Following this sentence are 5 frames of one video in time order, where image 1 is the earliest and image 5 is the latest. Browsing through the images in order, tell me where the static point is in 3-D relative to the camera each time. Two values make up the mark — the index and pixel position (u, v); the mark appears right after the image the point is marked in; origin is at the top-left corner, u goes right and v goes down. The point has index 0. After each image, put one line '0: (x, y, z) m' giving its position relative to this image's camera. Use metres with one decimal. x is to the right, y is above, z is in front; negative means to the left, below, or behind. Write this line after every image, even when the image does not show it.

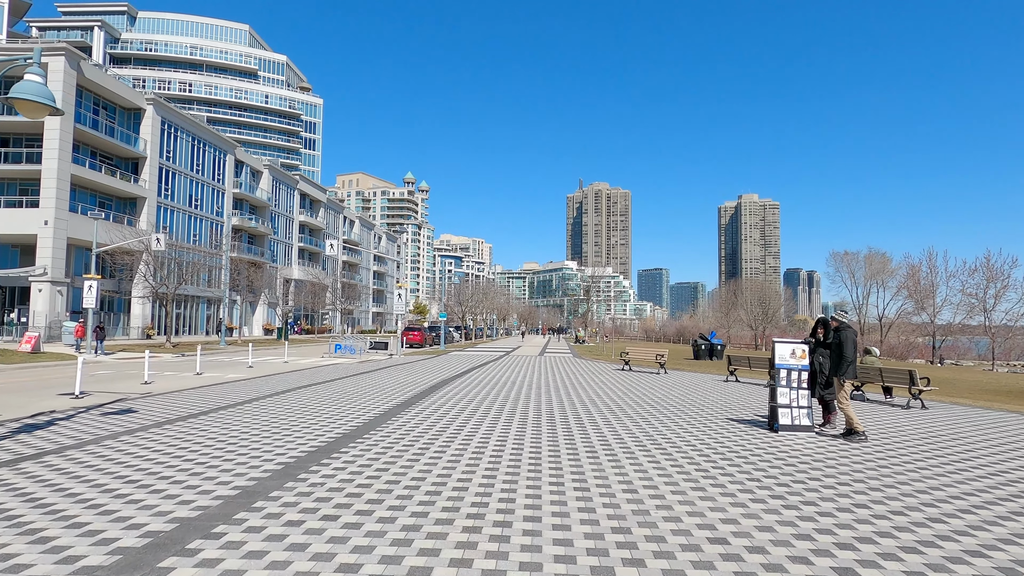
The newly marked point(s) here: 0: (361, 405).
0: (-4.3, -3.3, +16.7) m
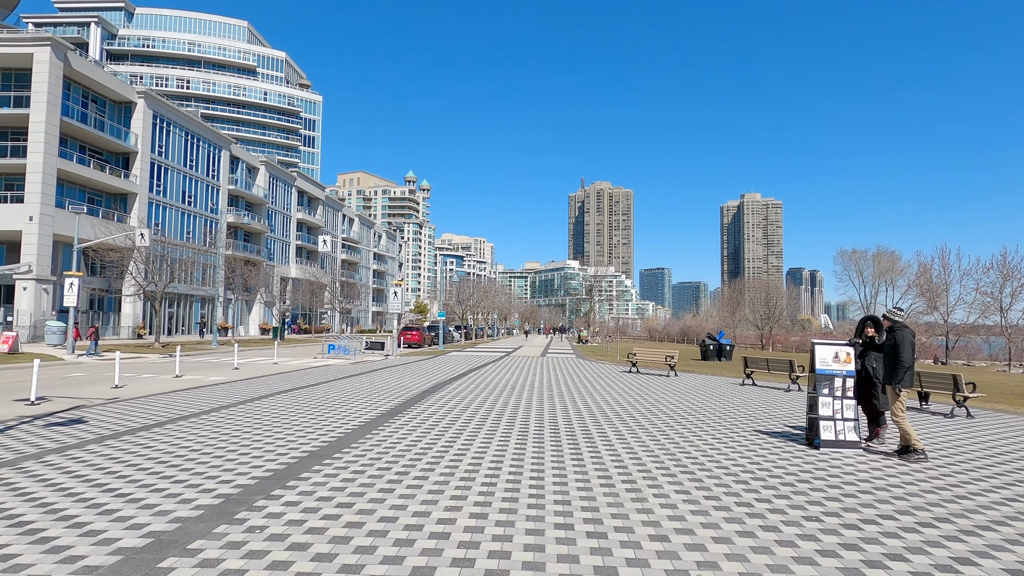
0: (-4.3, -3.2, +15.7) m
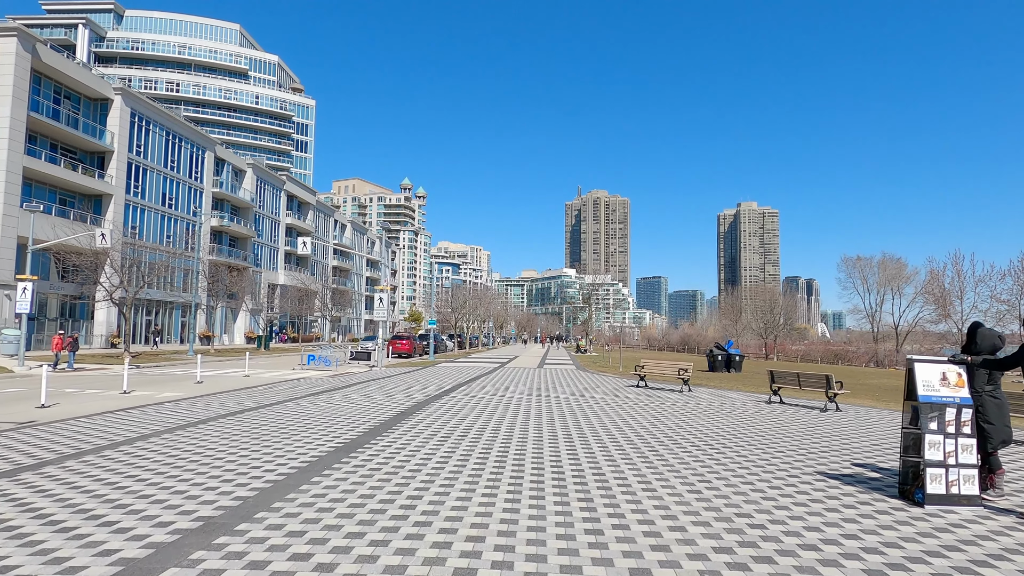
0: (-4.5, -3.3, +13.9) m
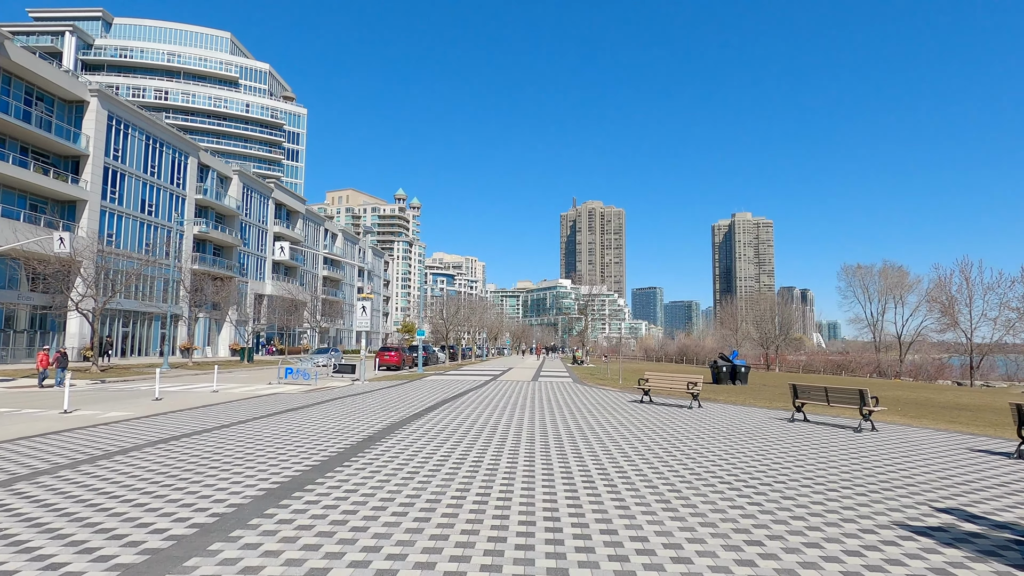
0: (-4.7, -3.4, +12.4) m
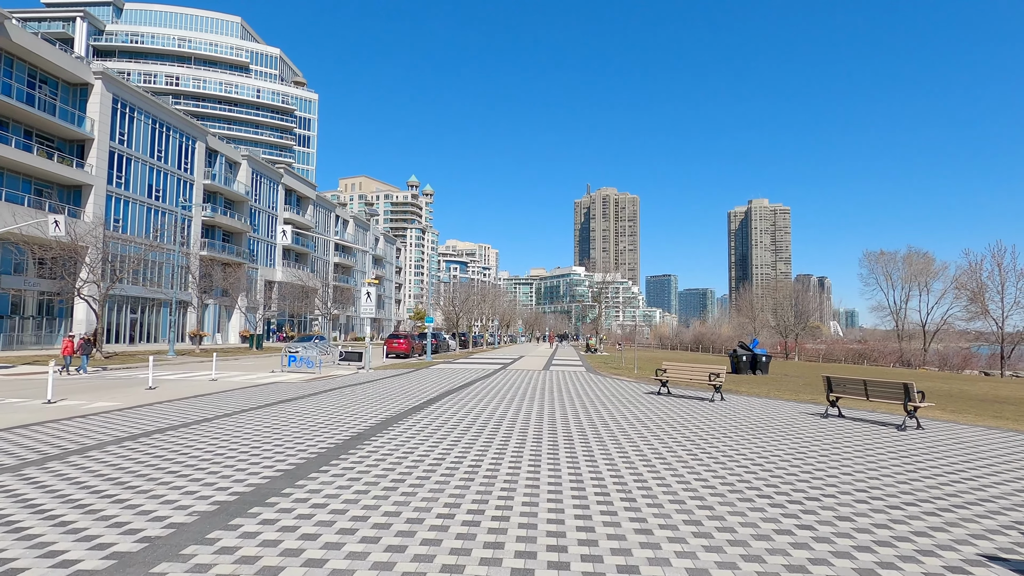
0: (-4.5, -3.1, +11.7) m
